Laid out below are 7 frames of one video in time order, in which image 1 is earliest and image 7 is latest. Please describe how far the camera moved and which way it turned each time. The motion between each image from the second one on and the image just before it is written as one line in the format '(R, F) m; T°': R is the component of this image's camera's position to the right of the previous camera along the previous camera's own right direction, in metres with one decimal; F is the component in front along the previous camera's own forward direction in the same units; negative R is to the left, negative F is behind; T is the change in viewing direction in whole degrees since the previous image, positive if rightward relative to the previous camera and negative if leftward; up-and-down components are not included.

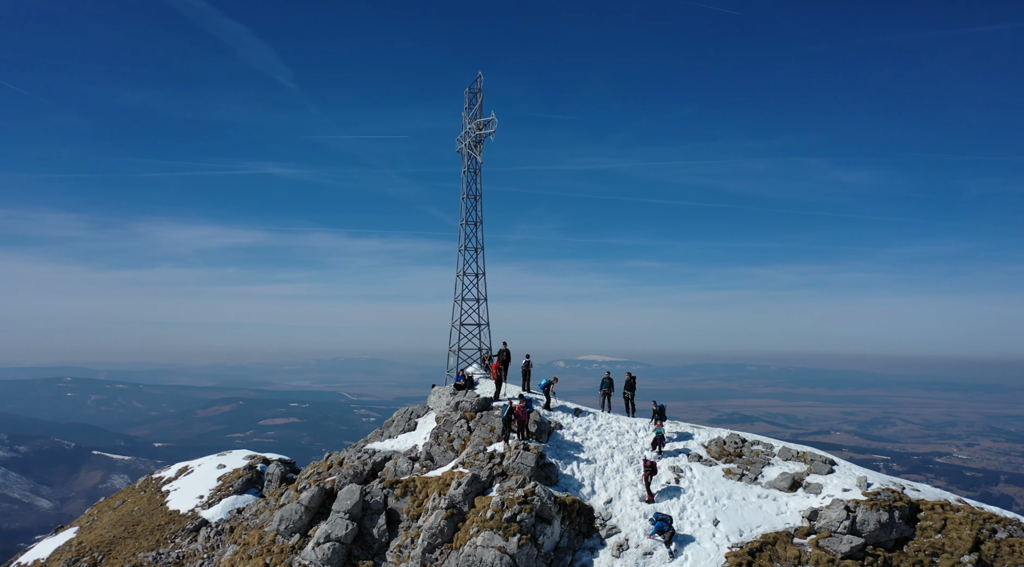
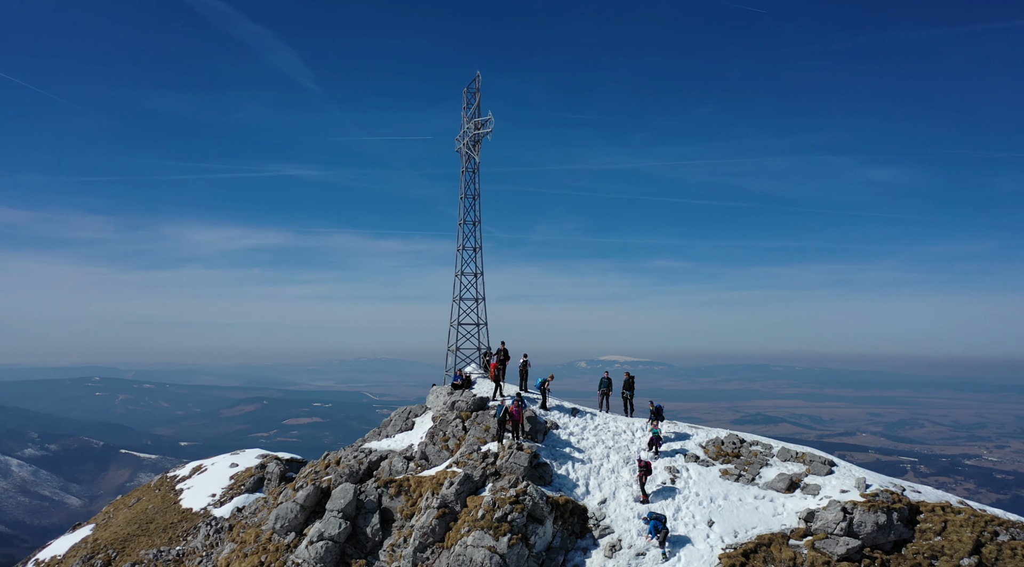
(+2.4, +0.1) m; -2°
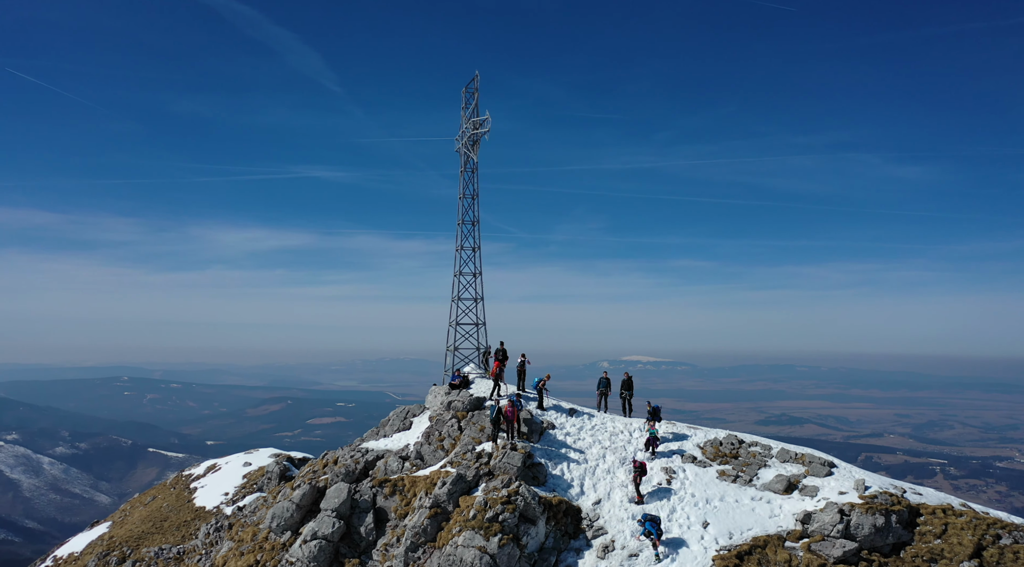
(+2.4, +0.1) m; -2°
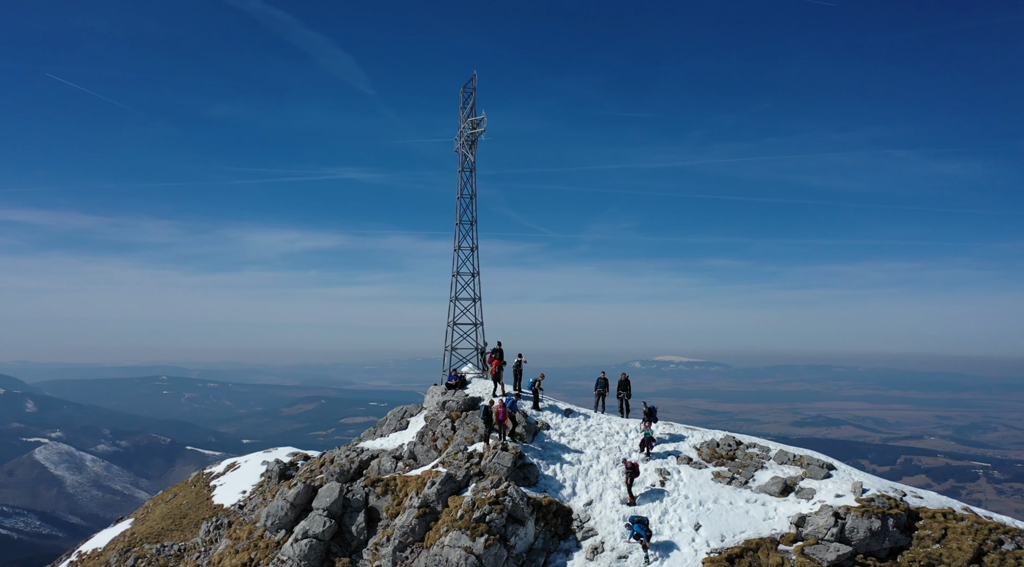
(+3.4, +0.3) m; -2°
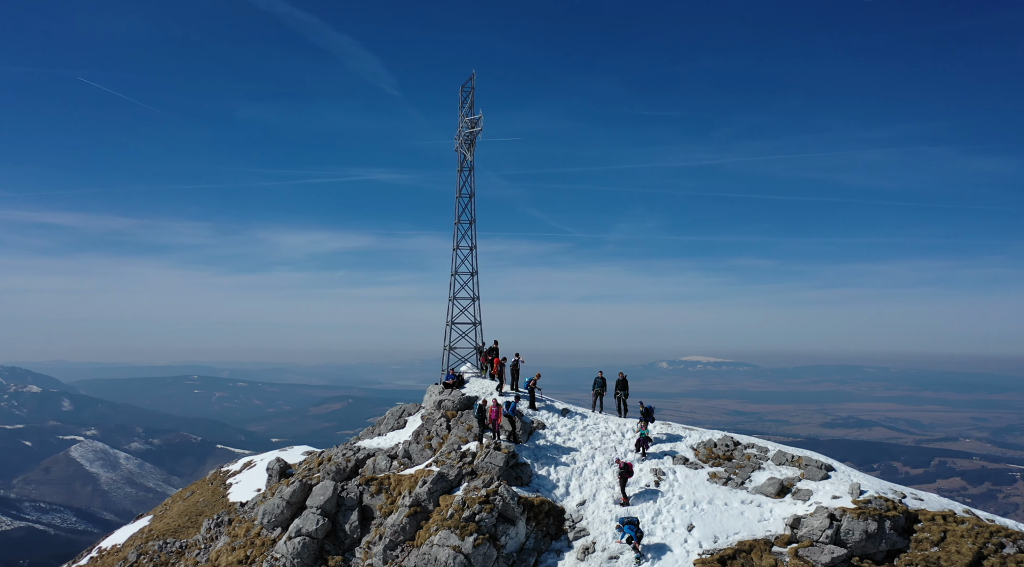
(+2.8, +0.2) m; -2°
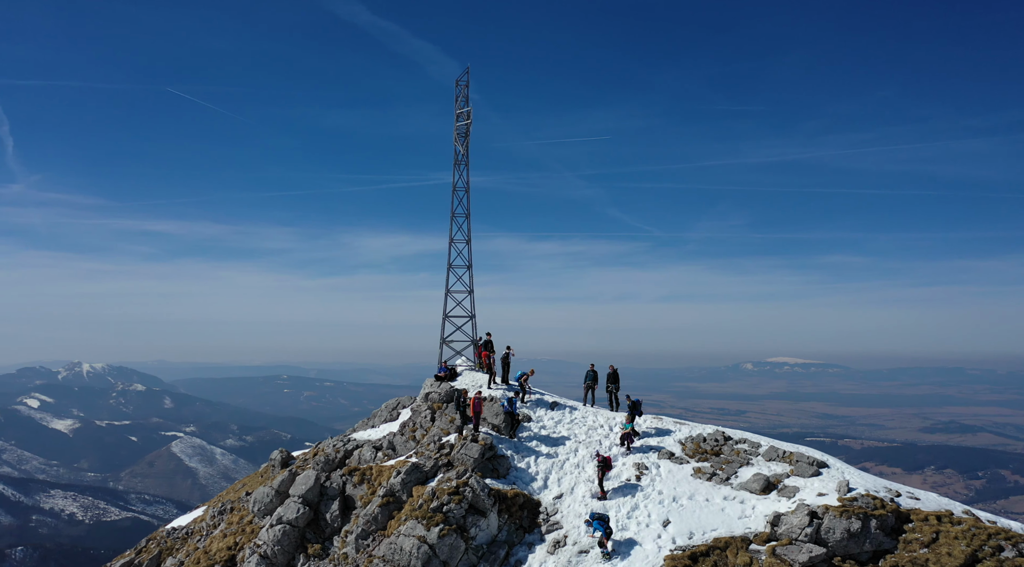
(+8.5, +1.0) m; -6°
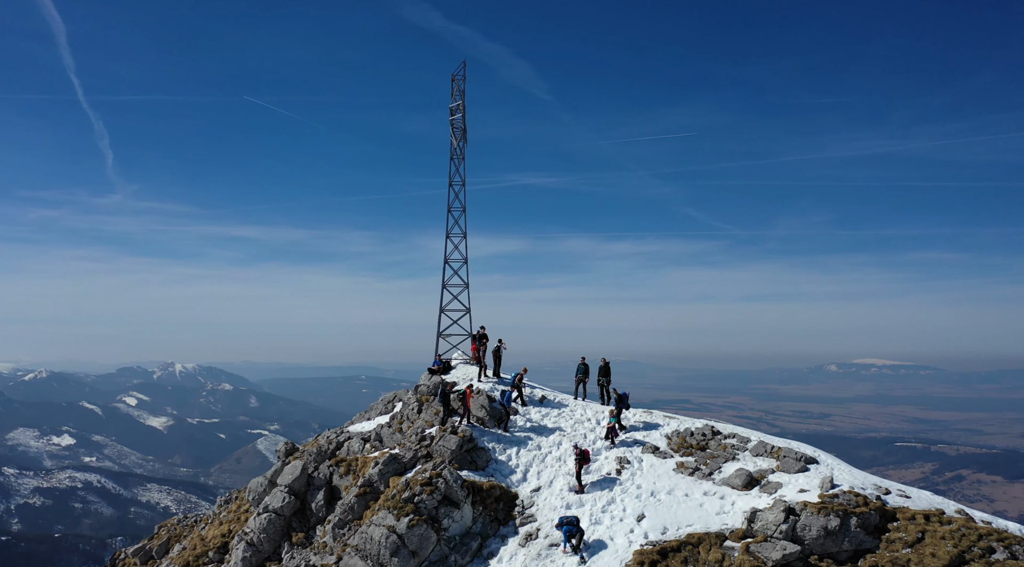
(+7.8, +1.0) m; -6°
